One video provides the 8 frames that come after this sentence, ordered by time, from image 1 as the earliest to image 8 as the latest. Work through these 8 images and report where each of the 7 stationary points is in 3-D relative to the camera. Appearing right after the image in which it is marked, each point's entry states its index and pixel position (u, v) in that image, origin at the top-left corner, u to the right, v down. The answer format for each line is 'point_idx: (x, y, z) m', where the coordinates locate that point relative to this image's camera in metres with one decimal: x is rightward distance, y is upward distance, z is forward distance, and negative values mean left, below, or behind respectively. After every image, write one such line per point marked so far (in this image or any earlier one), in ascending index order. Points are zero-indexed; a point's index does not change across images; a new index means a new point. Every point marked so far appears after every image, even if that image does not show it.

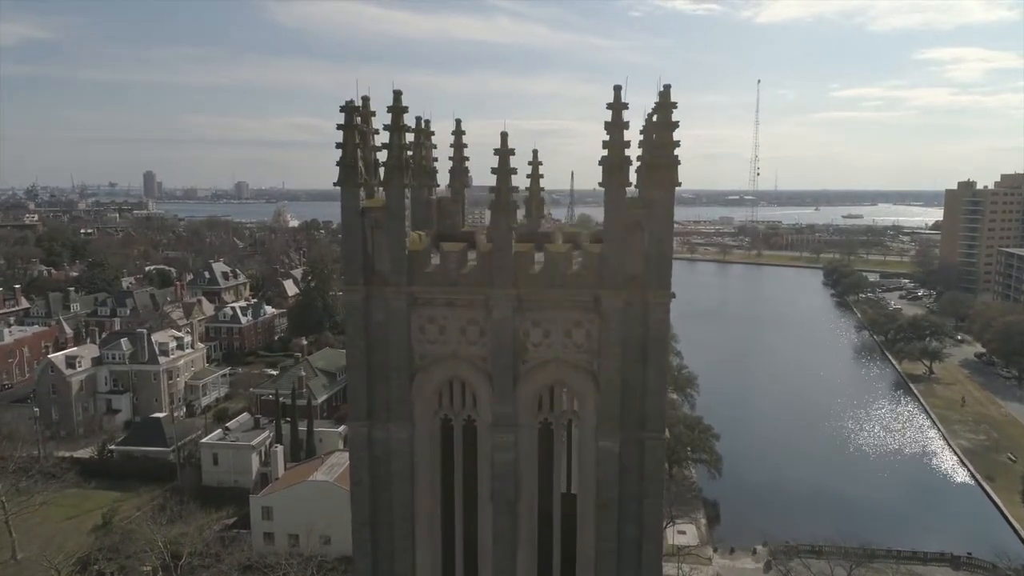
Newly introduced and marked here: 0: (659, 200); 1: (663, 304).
0: (+1.4, +0.8, +6.8) m
1: (+1.4, -0.1, +6.9) m
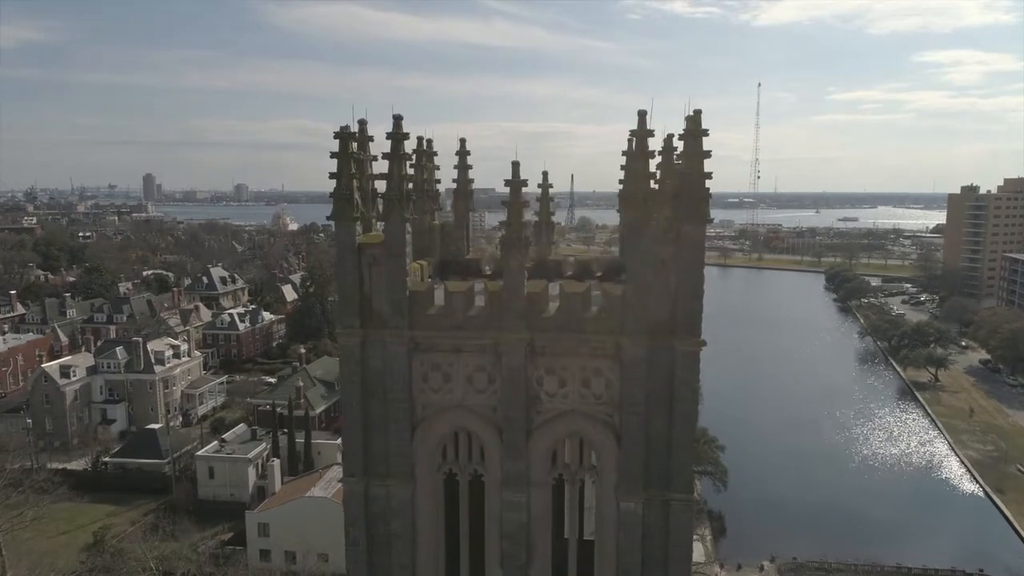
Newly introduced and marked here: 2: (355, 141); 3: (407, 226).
0: (+1.5, +0.4, +6.1) m
1: (+1.5, -0.5, +6.2) m
2: (-1.4, +1.3, +6.4) m
3: (-0.9, +0.6, +6.4) m
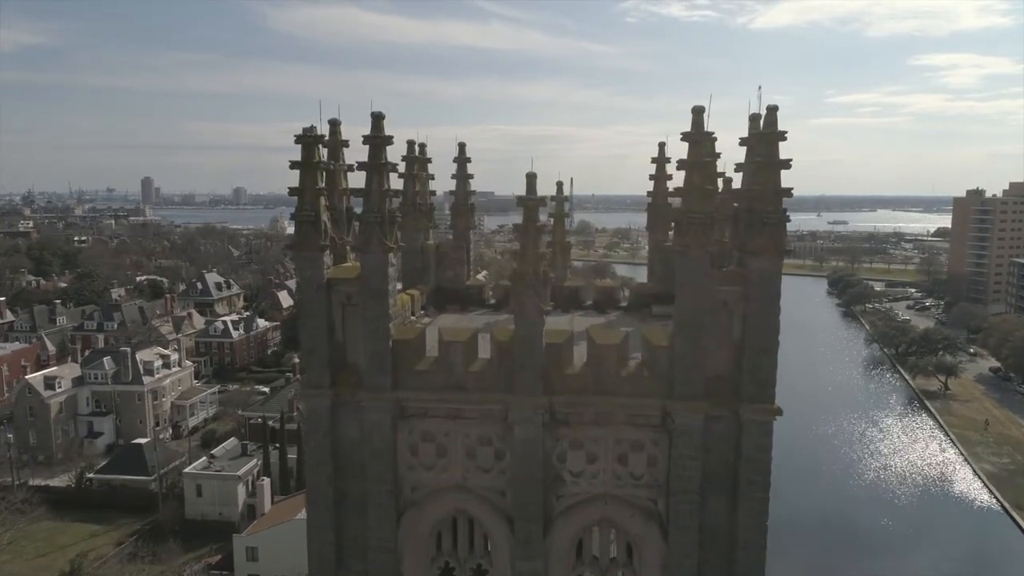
0: (+1.6, +0.1, +4.6) m
1: (+1.6, -0.9, +4.7) m
2: (-1.3, +0.9, +4.9) m
3: (-0.8, +0.2, +4.9) m
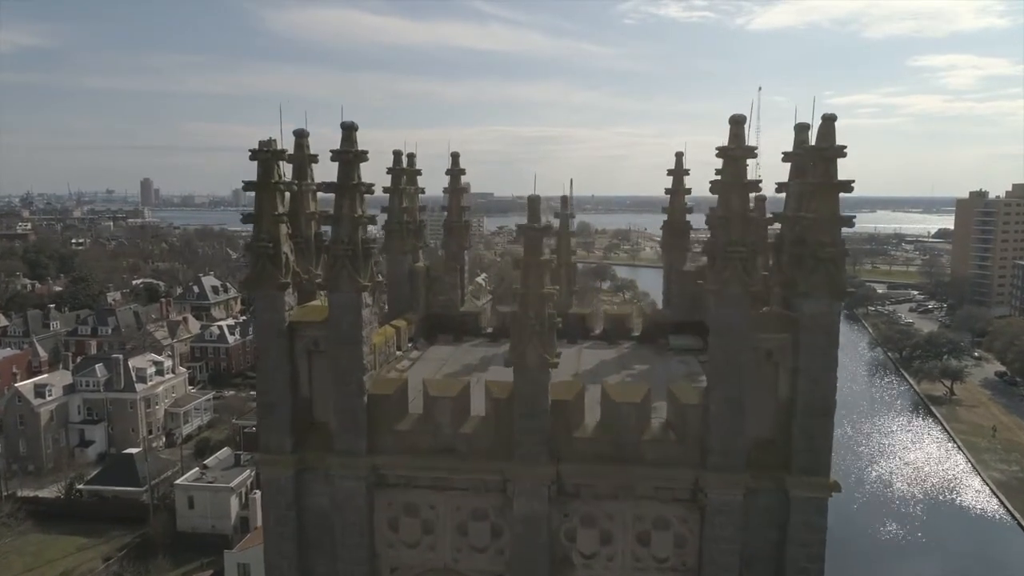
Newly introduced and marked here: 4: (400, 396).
0: (+1.6, -0.2, +3.8) m
1: (+1.6, -1.1, +3.9) m
2: (-1.3, +0.7, +4.1) m
3: (-0.9, 0.0, +4.1) m
4: (-0.7, -0.6, +4.2) m
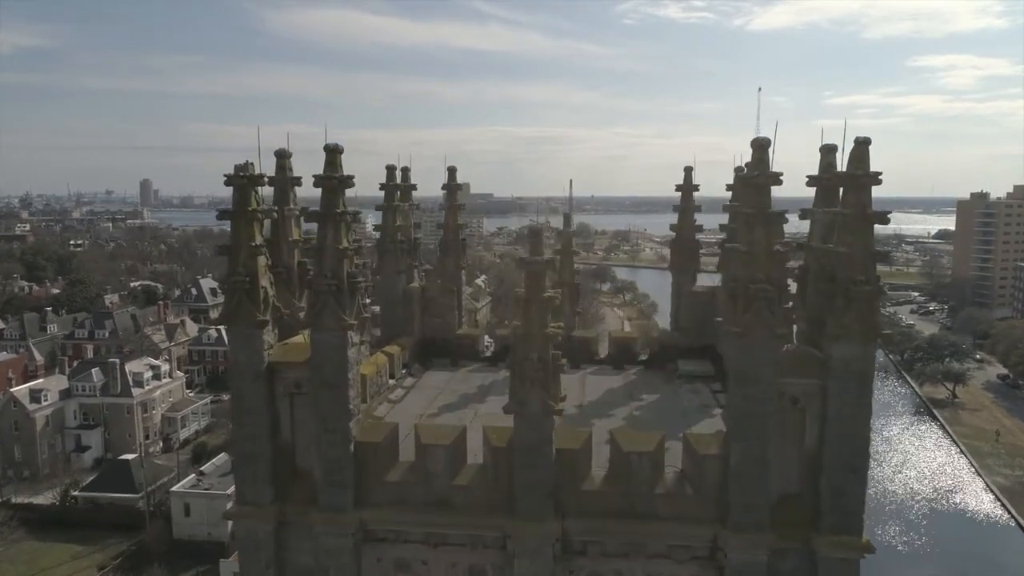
0: (+1.6, -0.3, +3.4) m
1: (+1.6, -1.3, +3.5) m
2: (-1.3, +0.5, +3.7) m
3: (-0.8, -0.2, +3.8) m
4: (-0.7, -0.8, +3.9) m
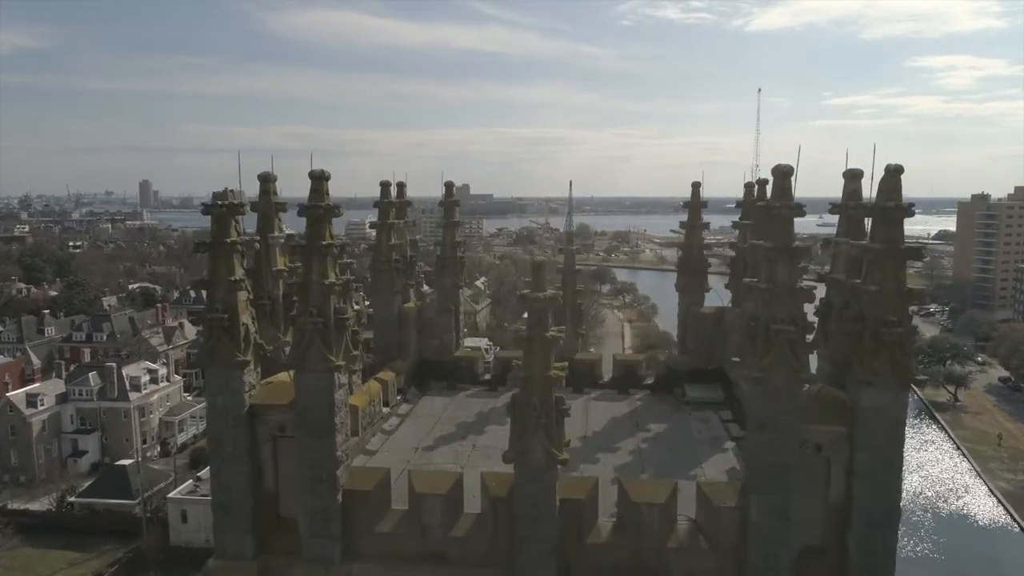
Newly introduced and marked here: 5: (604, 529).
0: (+1.6, -0.5, +3.2) m
1: (+1.6, -1.5, +3.2) m
2: (-1.3, +0.3, +3.5) m
3: (-0.8, -0.4, +3.5) m
4: (-0.7, -1.0, +3.6) m
5: (+0.4, -1.2, +3.5) m
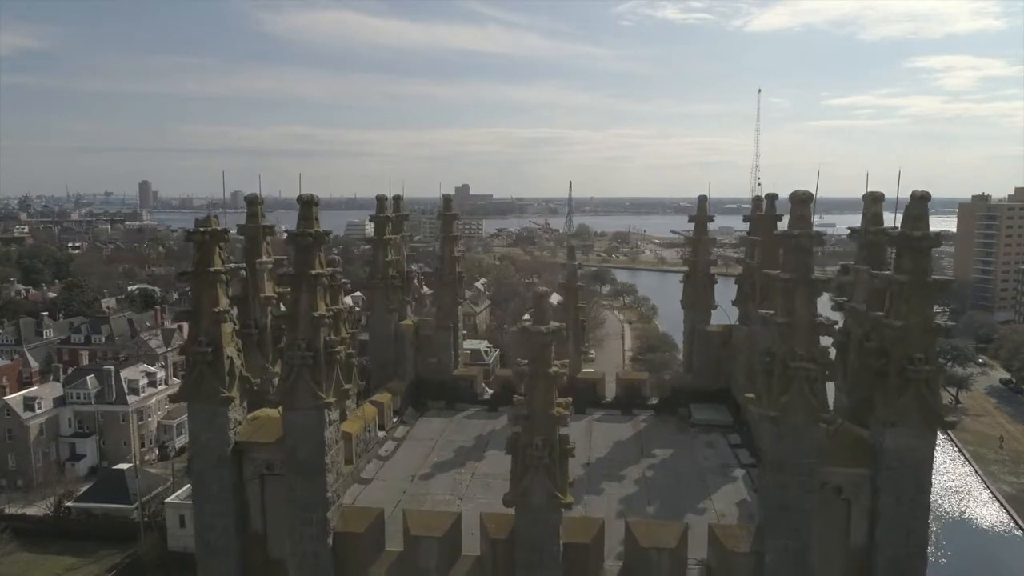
0: (+1.6, -0.7, +3.0) m
1: (+1.6, -1.6, +3.1) m
2: (-1.3, +0.2, +3.3) m
3: (-0.8, -0.5, +3.3) m
4: (-0.6, -1.1, +3.4) m
5: (+0.4, -1.3, +3.3) m
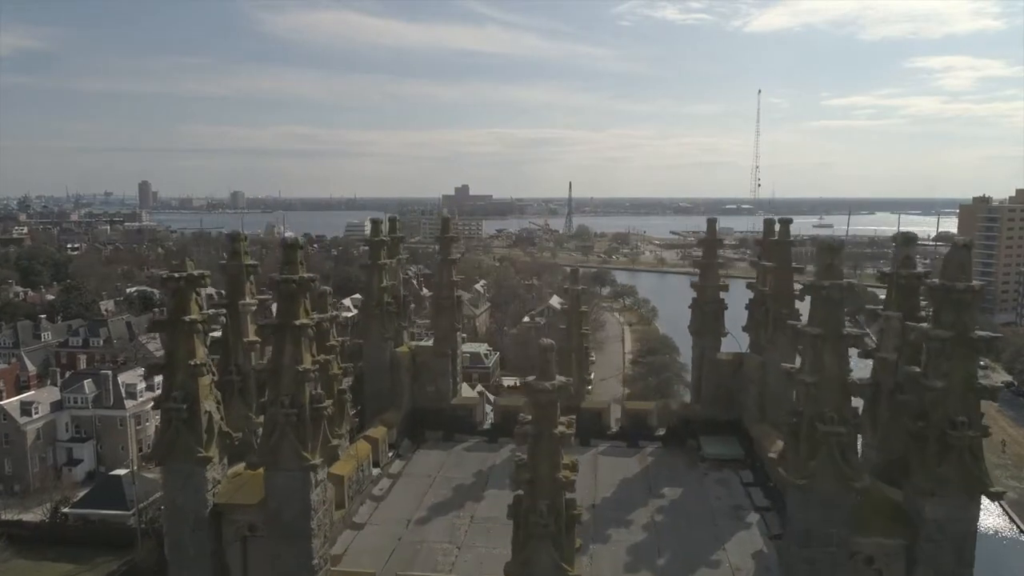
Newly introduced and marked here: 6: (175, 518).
0: (+1.6, -0.9, +2.7) m
1: (+1.6, -1.8, +2.8) m
2: (-1.3, -0.1, +3.0) m
3: (-0.8, -0.7, +3.0) m
4: (-0.6, -1.3, +3.2) m
5: (+0.4, -1.5, +3.1) m
6: (-1.4, -1.0, +3.1) m
